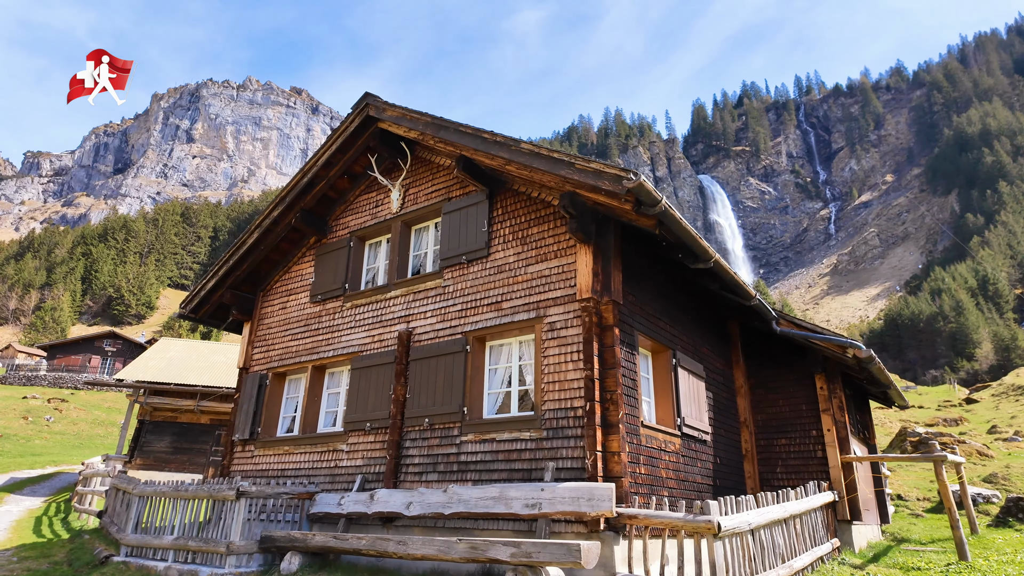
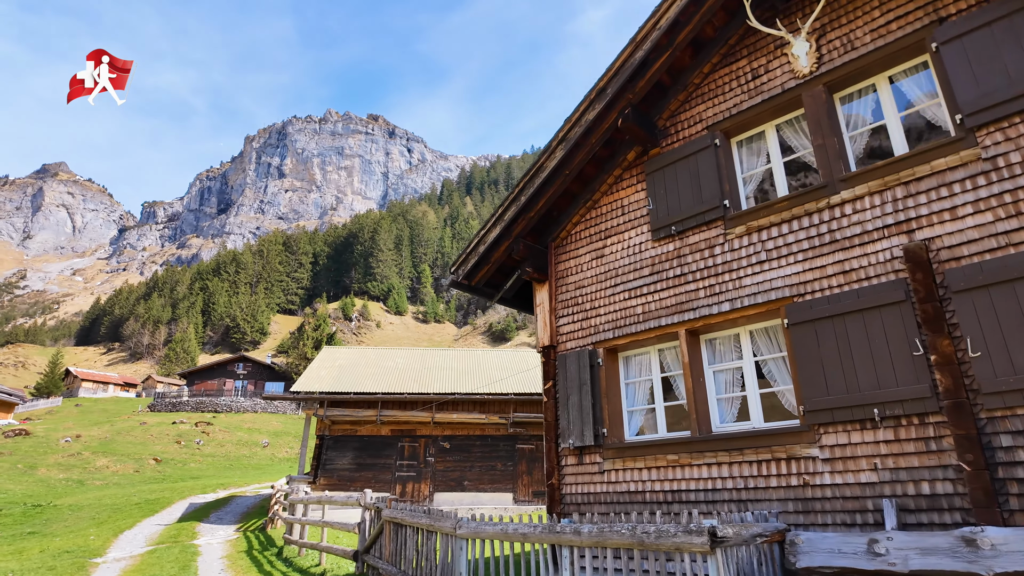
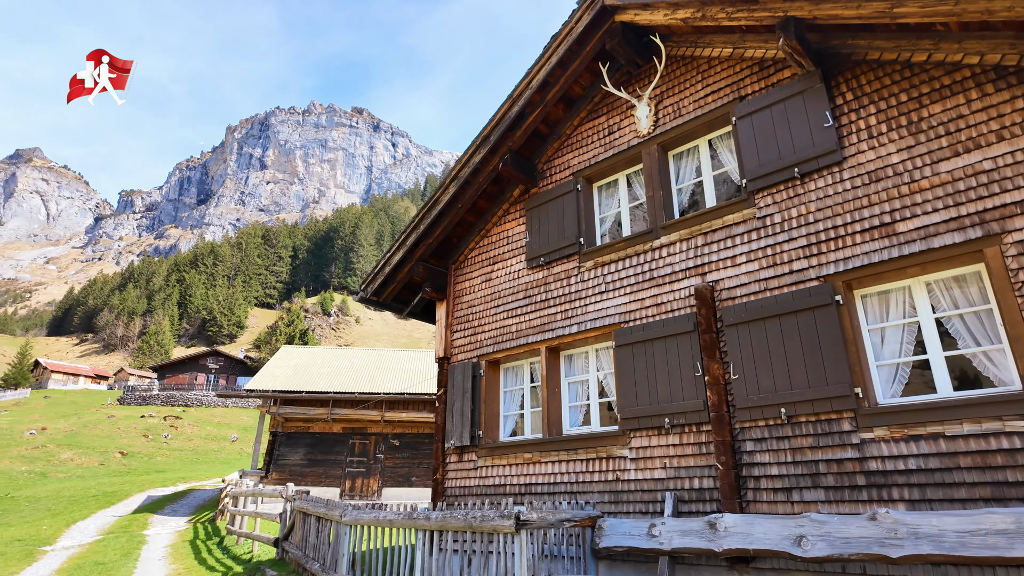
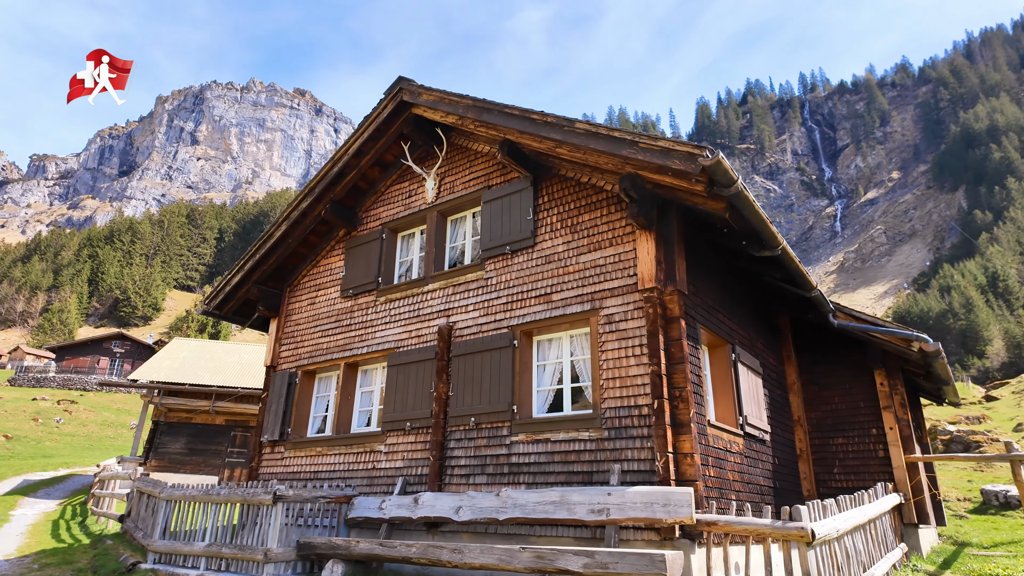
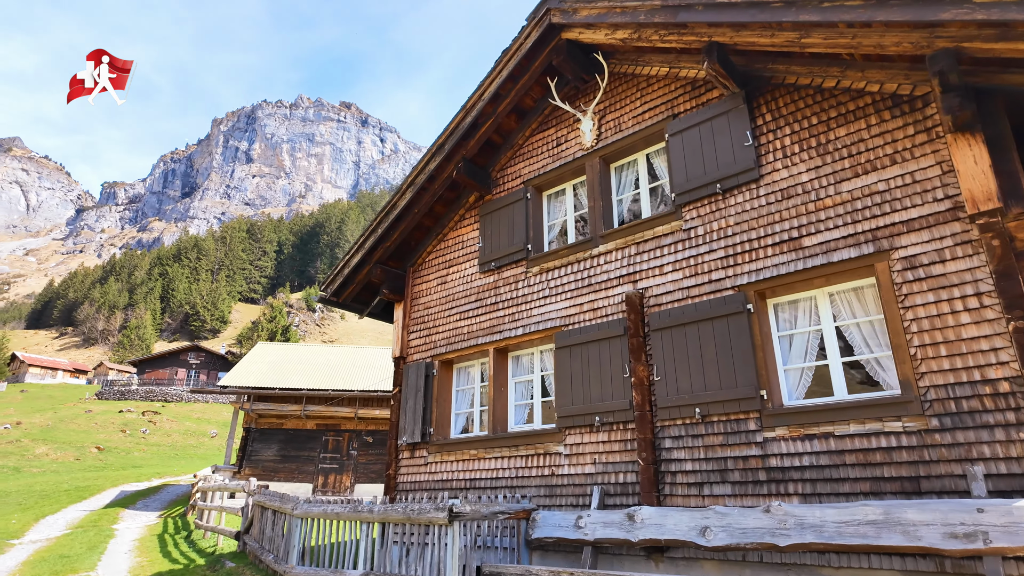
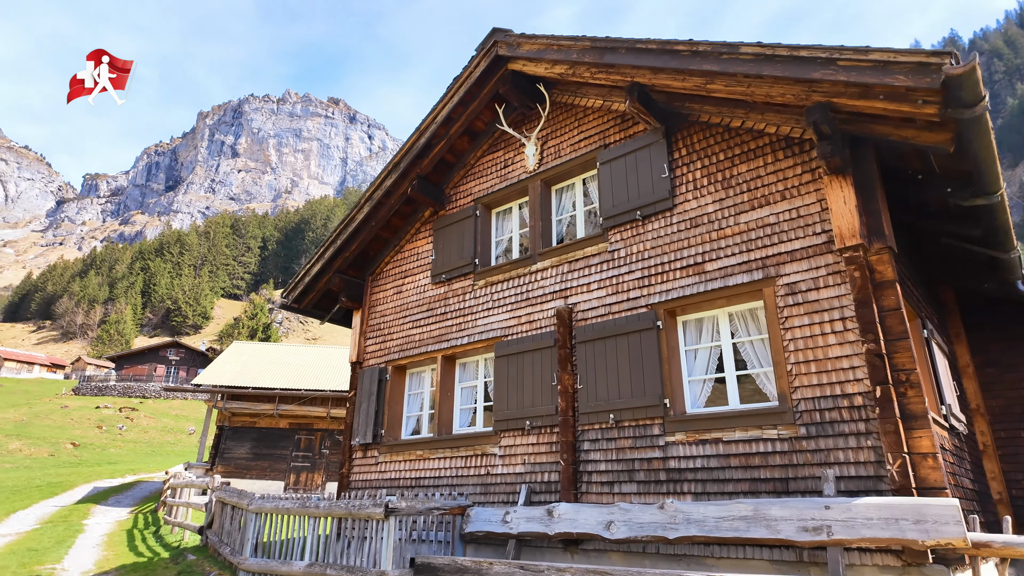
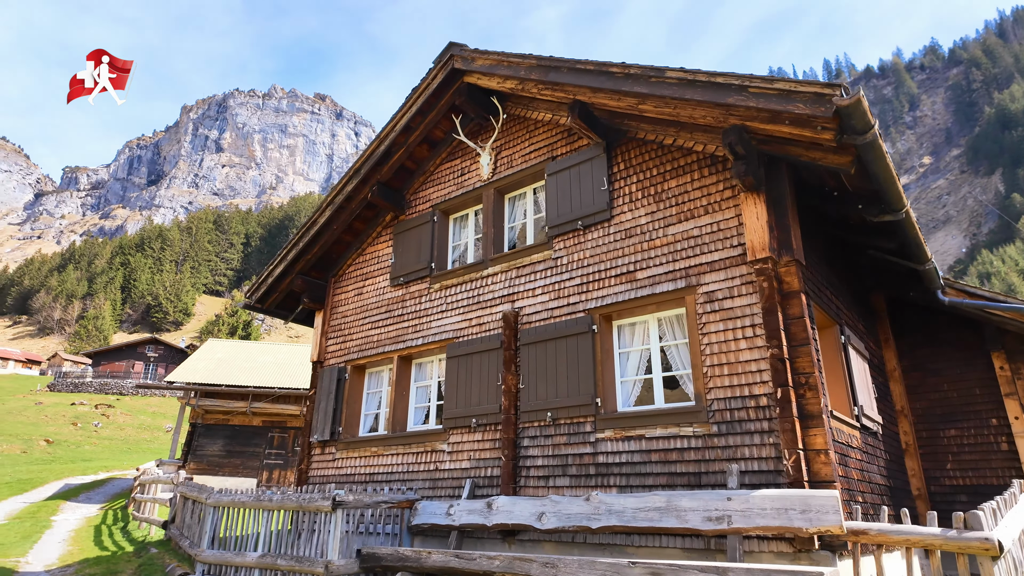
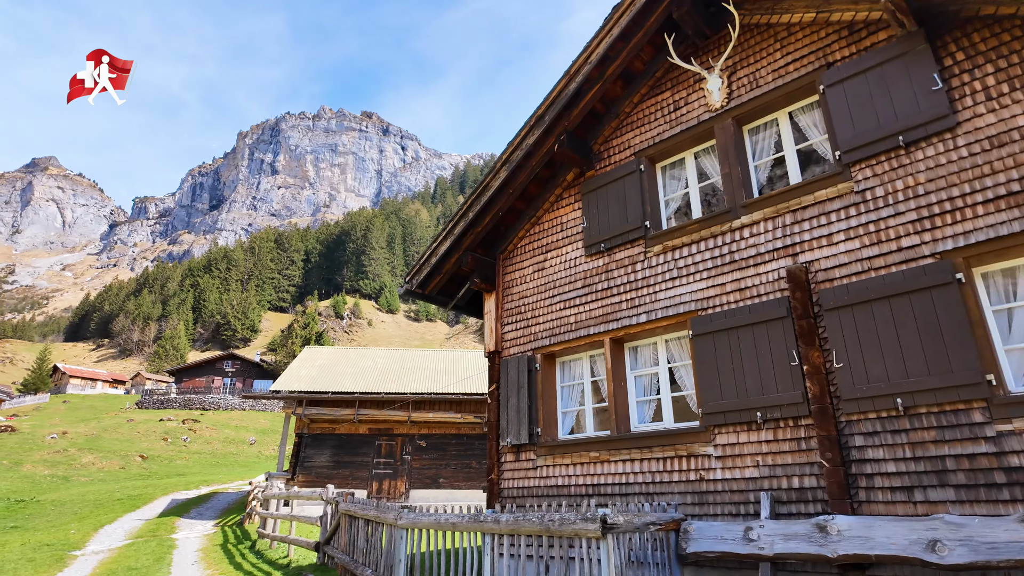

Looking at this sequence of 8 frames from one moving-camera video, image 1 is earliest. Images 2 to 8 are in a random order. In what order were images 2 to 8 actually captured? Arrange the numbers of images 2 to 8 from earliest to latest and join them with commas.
4, 7, 6, 5, 3, 8, 2
